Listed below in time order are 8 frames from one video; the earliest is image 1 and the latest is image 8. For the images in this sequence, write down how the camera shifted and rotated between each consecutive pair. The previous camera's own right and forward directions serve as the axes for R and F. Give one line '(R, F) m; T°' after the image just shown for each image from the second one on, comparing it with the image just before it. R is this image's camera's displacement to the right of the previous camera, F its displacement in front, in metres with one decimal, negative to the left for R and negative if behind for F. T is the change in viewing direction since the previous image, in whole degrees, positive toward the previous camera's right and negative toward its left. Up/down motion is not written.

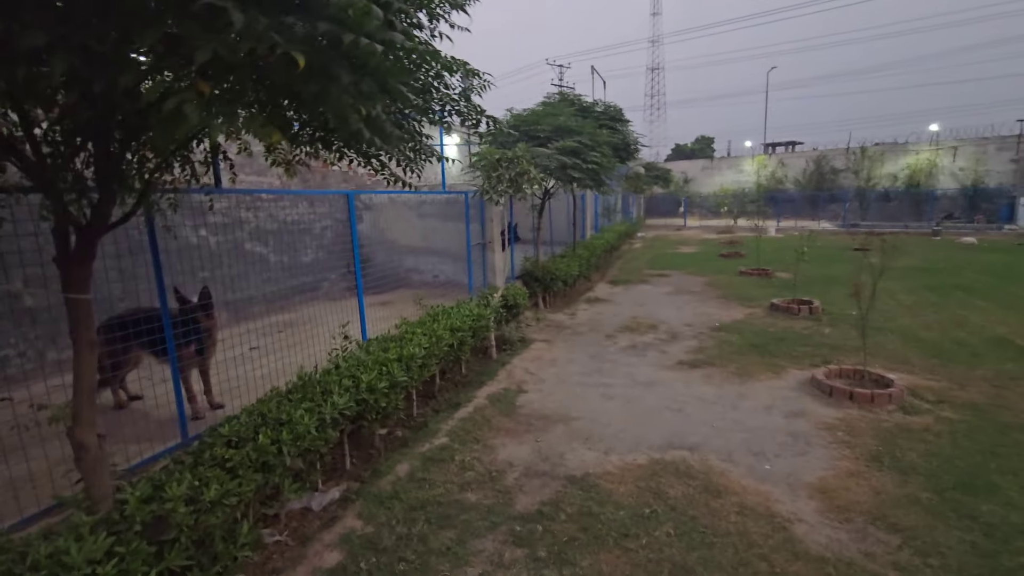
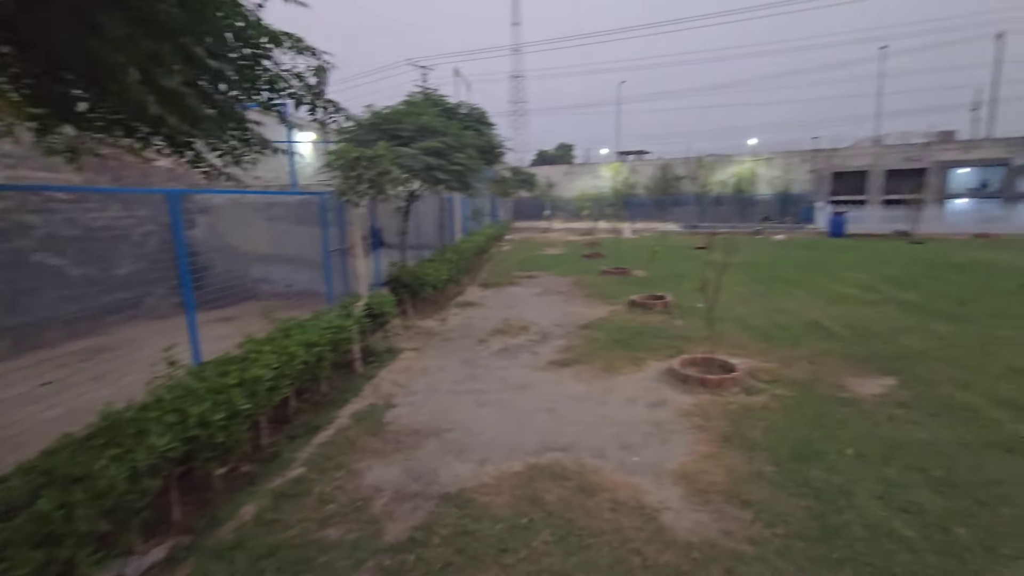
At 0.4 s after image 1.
(+0.1, +0.2) m; +14°
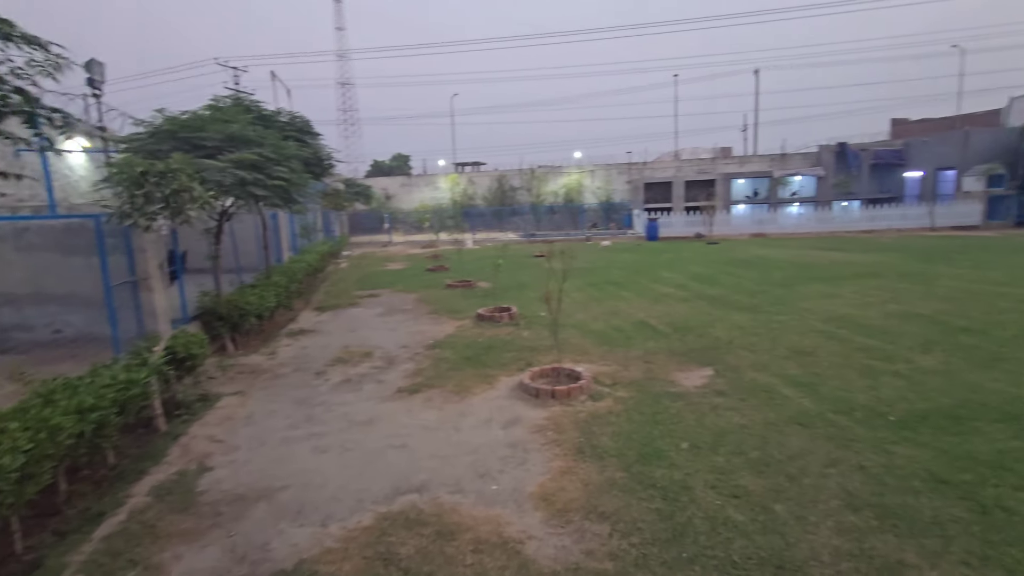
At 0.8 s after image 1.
(+0.1, +0.2) m; +17°
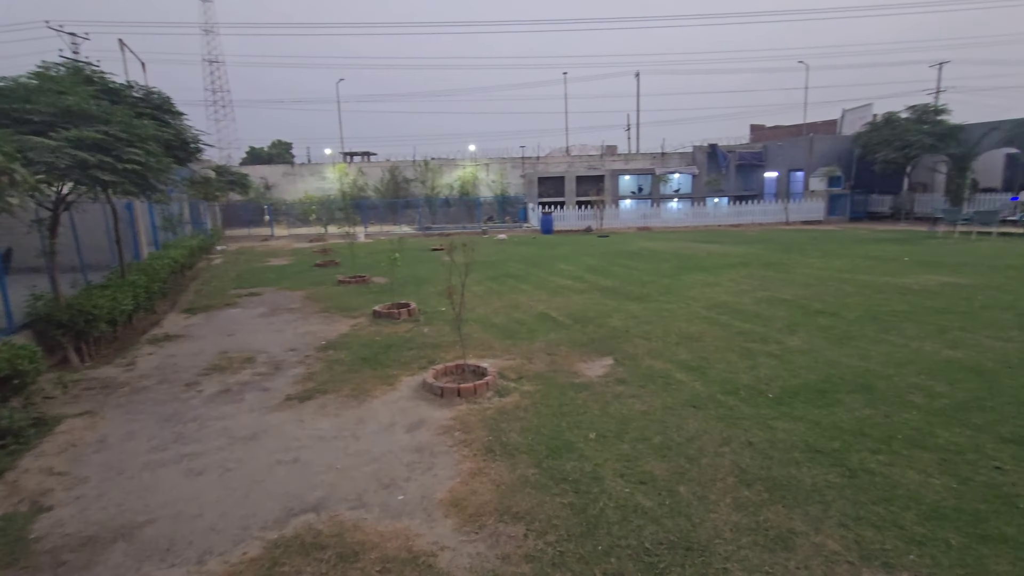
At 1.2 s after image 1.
(-0.1, +0.2) m; +11°
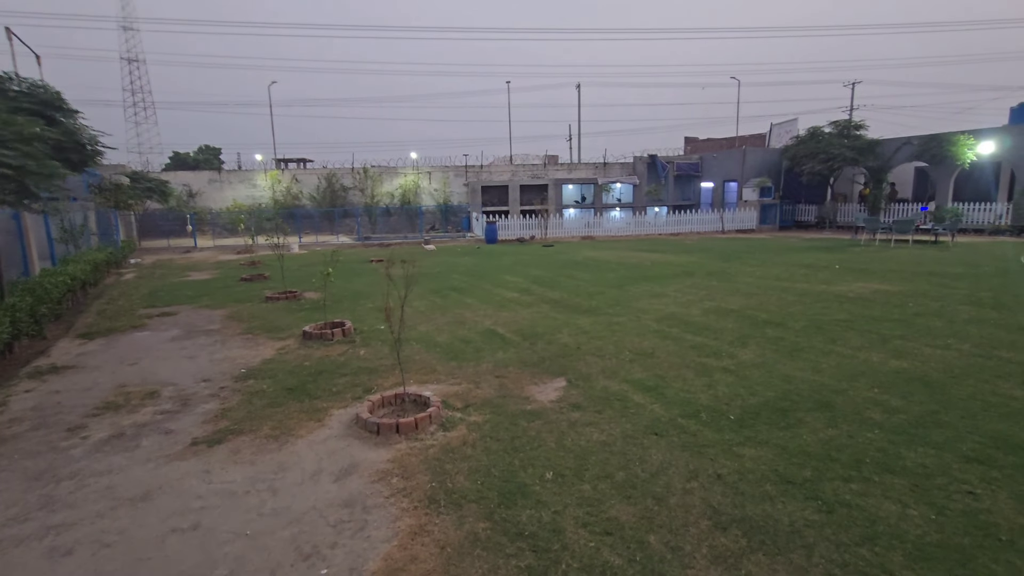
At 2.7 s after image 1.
(0.0, +0.4) m; +6°
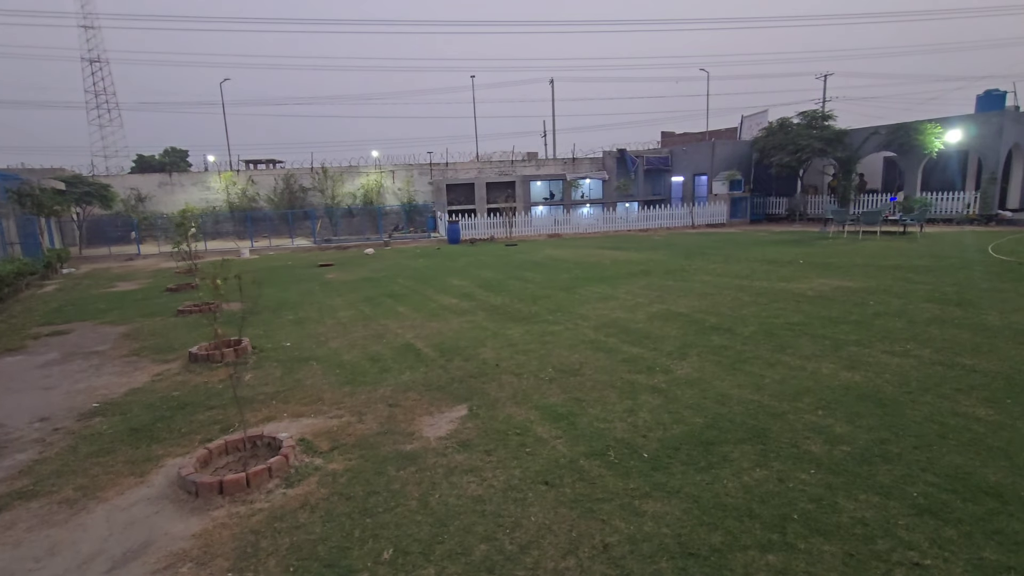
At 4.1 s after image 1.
(+0.9, +0.8) m; +2°
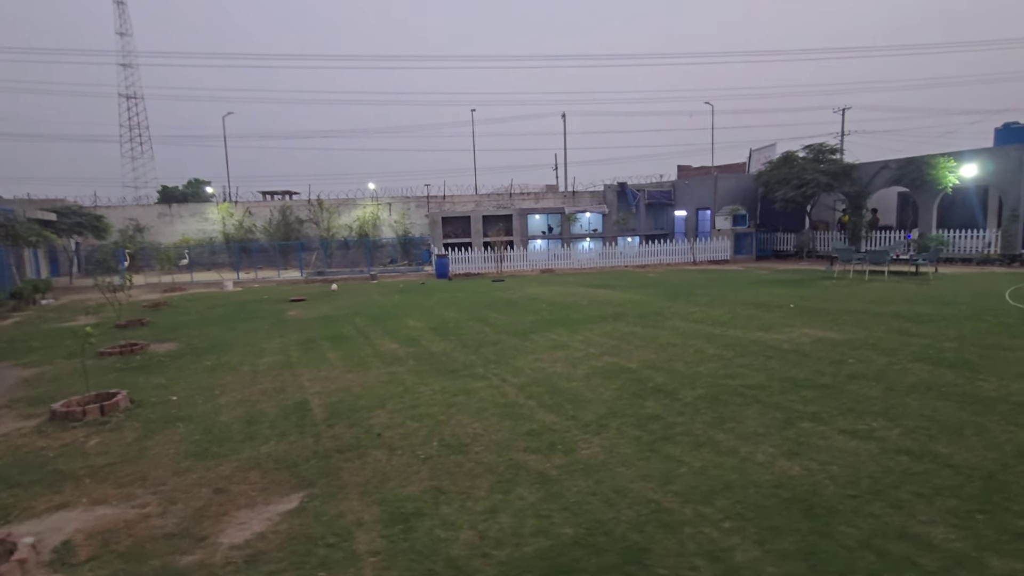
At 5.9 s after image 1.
(+1.3, +0.8) m; -2°
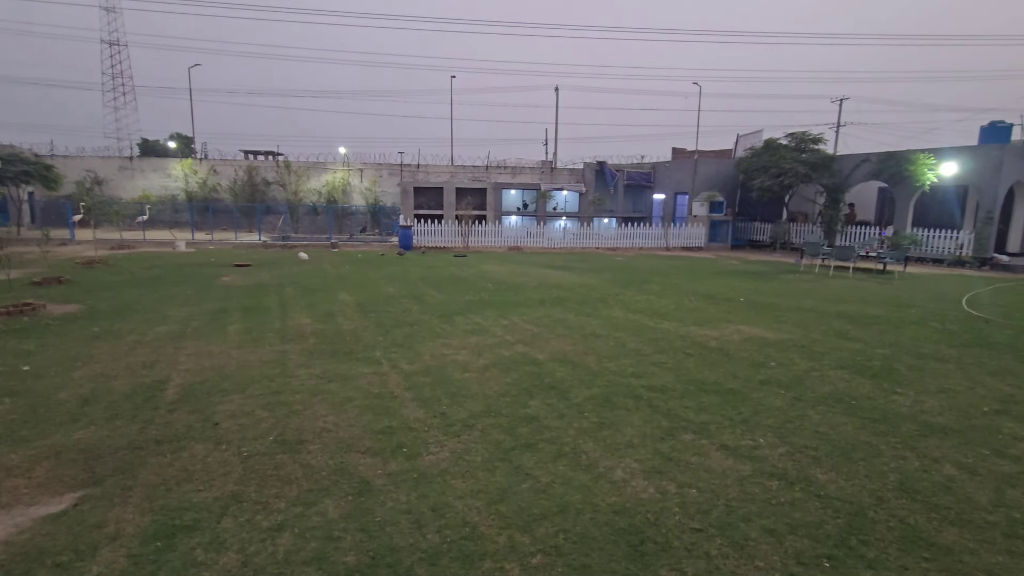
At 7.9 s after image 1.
(+1.1, +0.5) m; +1°
